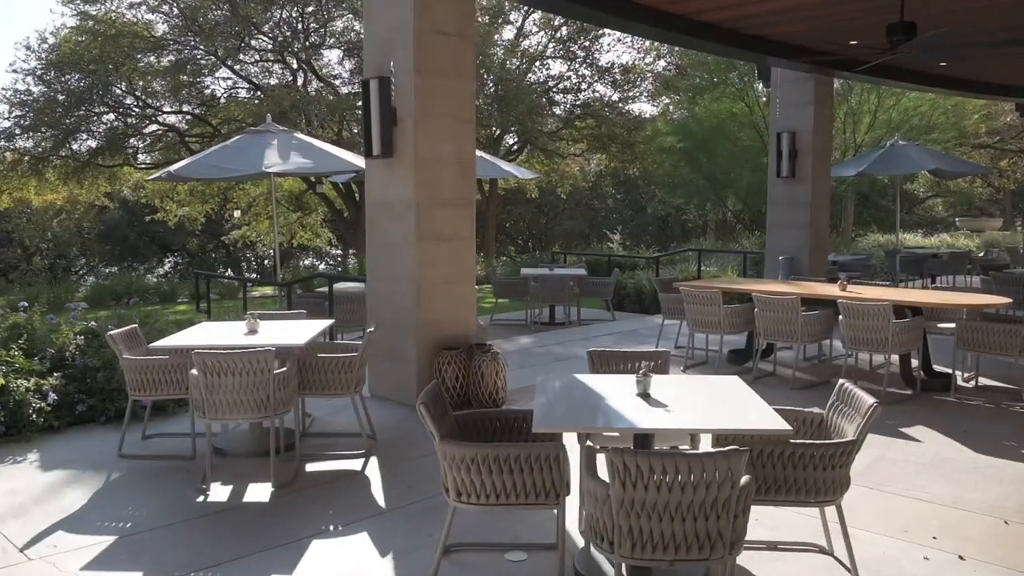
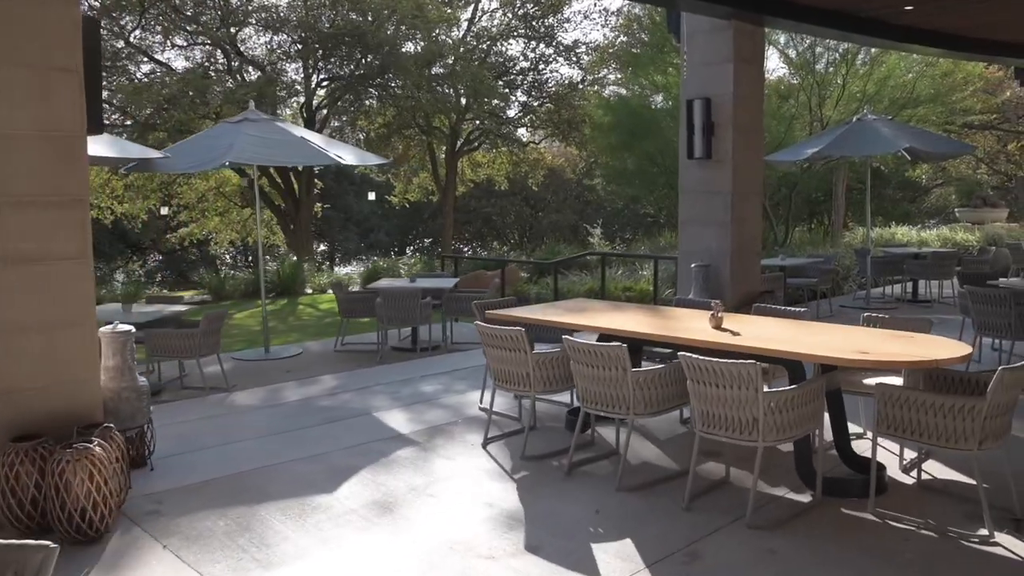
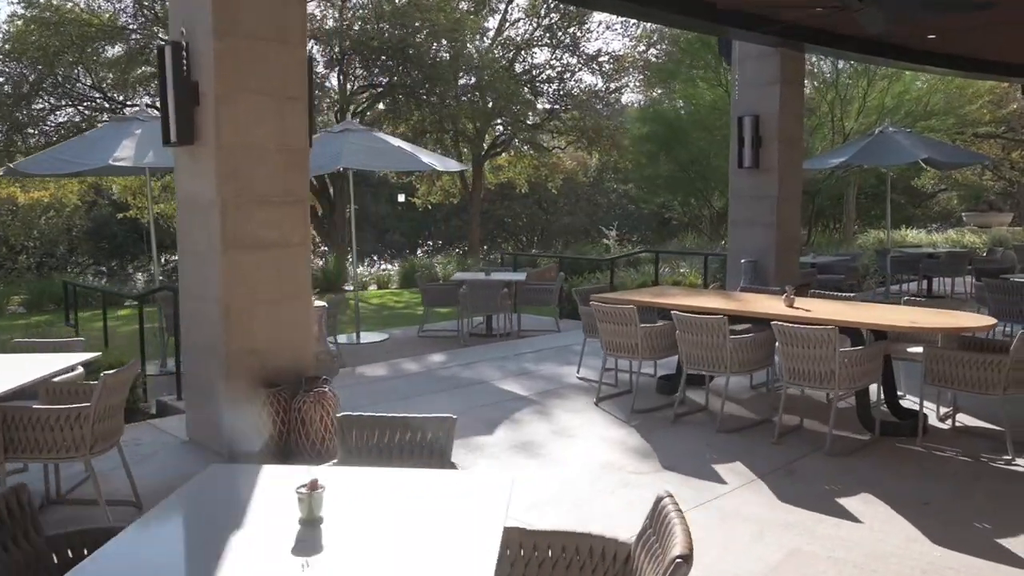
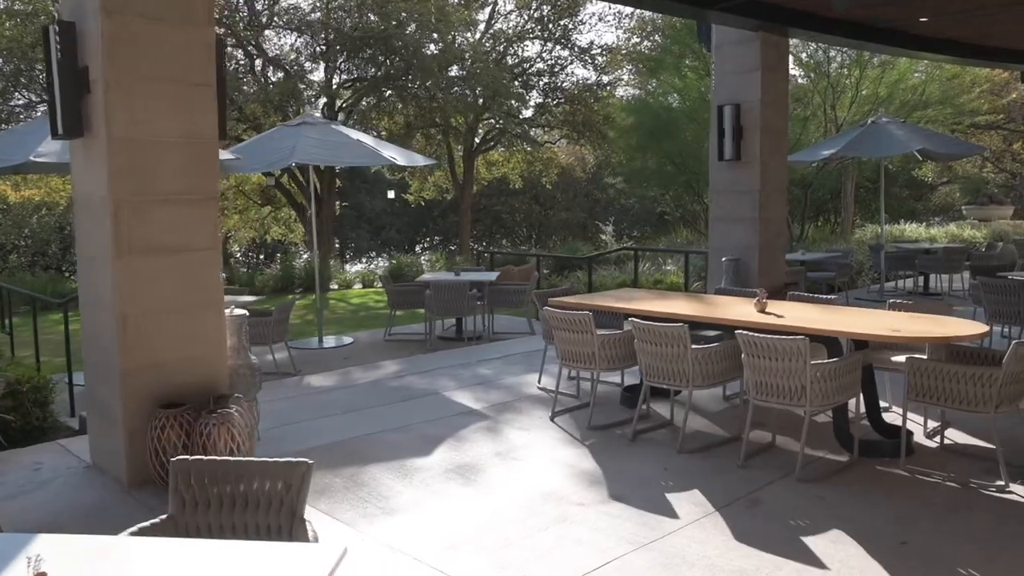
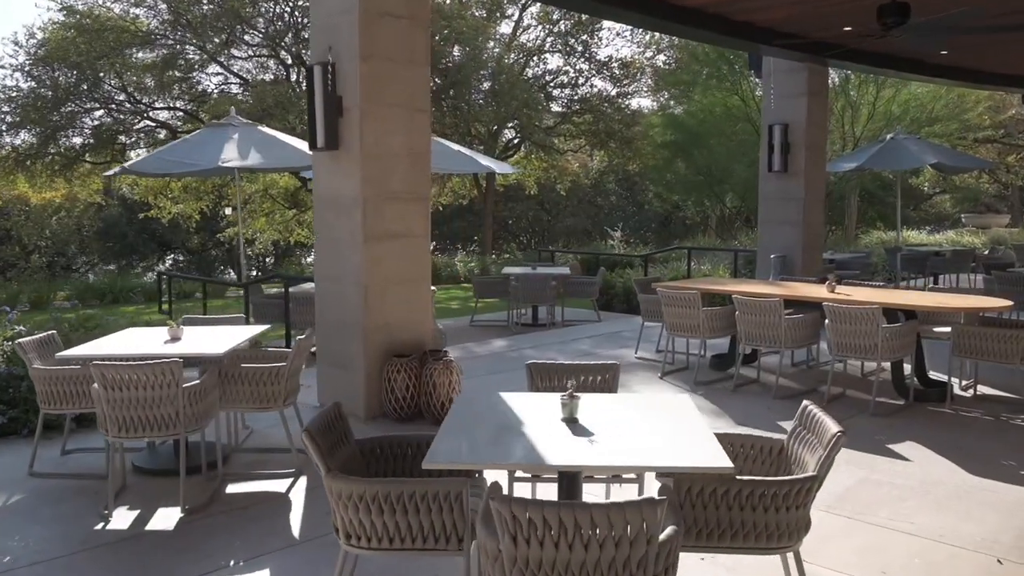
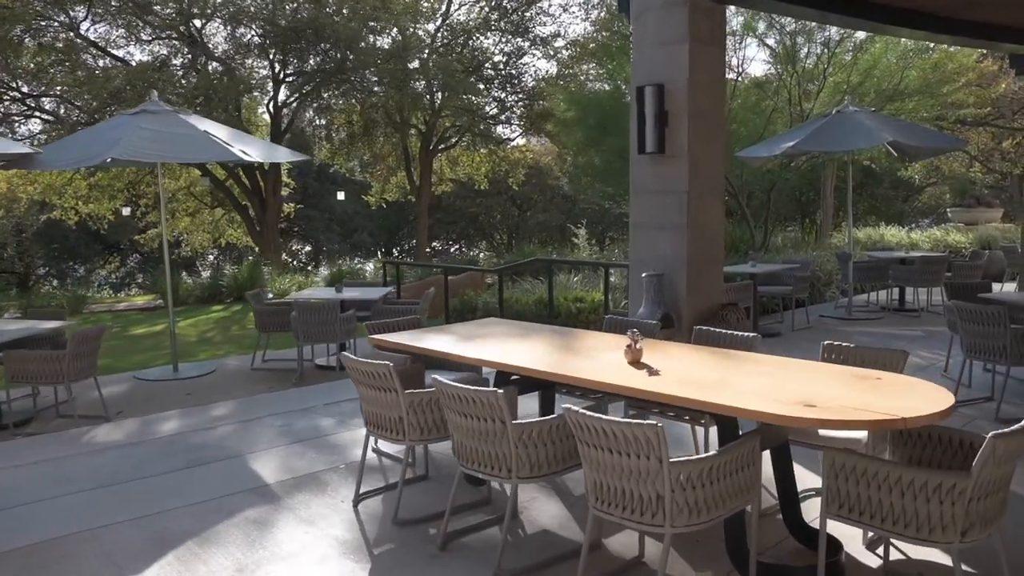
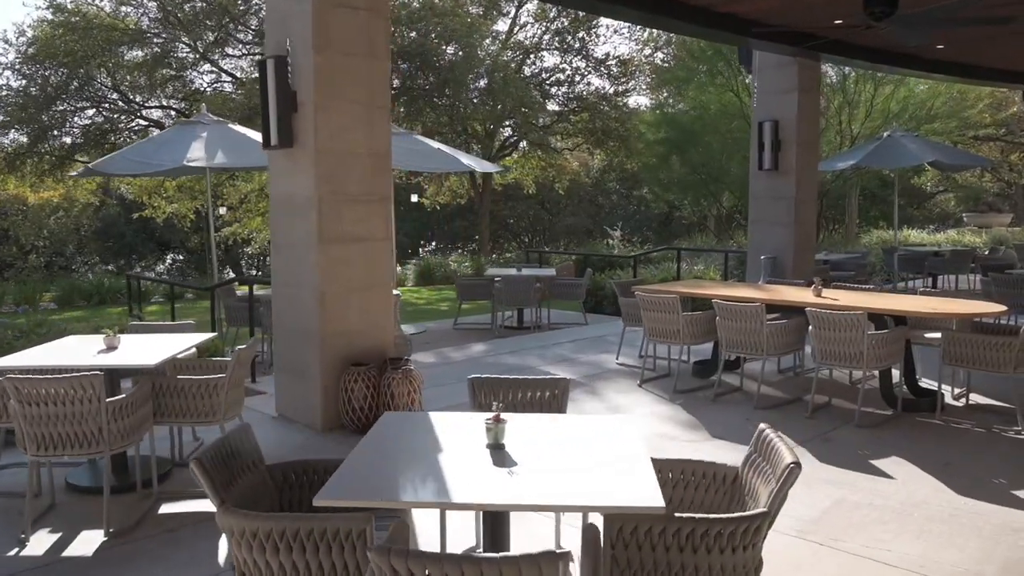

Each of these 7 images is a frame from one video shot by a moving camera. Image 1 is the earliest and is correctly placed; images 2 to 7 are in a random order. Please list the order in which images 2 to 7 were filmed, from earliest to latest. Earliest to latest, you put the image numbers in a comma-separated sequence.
5, 7, 3, 4, 2, 6
